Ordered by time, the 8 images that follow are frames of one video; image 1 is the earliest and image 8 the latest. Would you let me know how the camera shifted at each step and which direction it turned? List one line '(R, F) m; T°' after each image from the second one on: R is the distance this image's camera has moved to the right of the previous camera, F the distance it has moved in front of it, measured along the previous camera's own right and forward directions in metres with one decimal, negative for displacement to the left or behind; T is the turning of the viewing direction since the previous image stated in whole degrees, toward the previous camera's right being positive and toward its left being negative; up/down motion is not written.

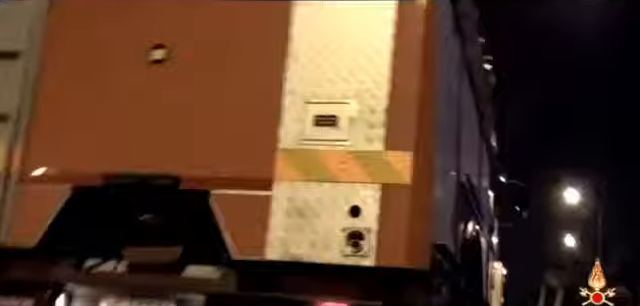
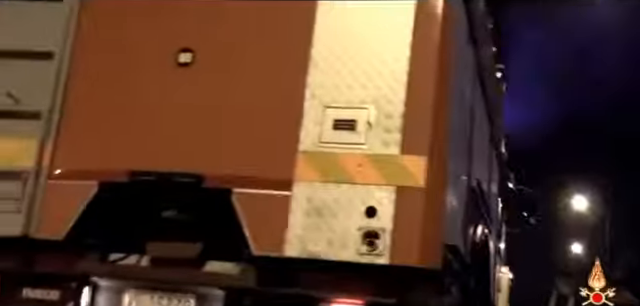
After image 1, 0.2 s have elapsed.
(+0.1, -0.1) m; -3°
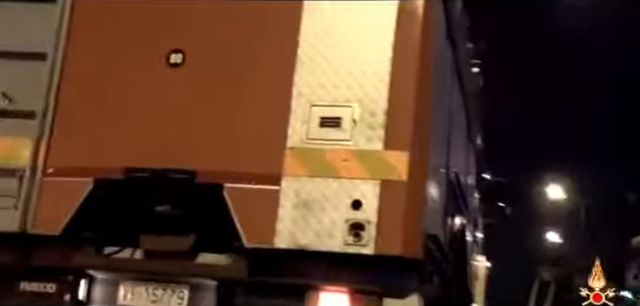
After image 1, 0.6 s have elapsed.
(0.0, -0.2) m; +1°
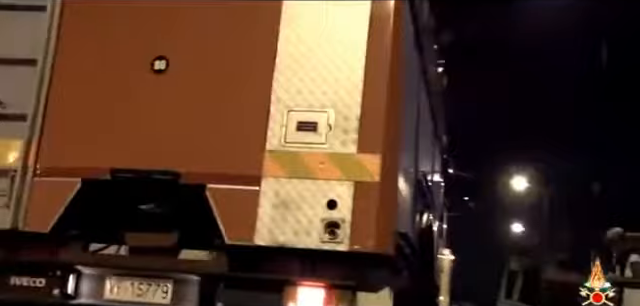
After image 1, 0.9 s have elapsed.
(-0.1, -0.3) m; +2°
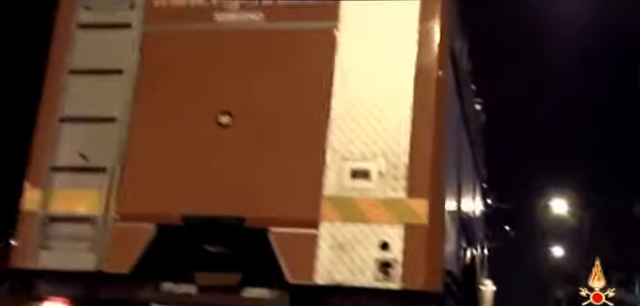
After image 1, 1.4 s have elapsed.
(-0.1, -0.4) m; -2°
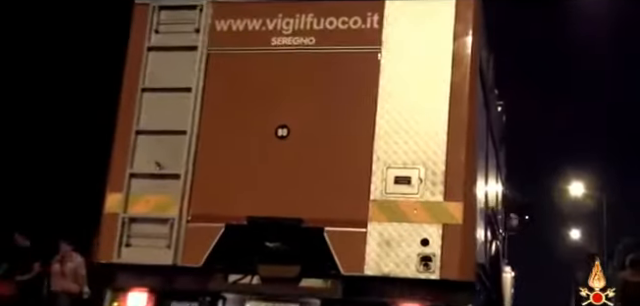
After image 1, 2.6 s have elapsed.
(-0.2, -0.8) m; -1°
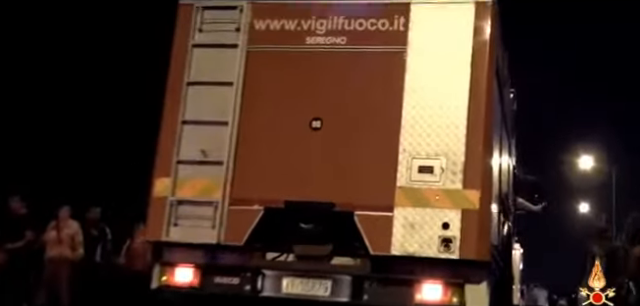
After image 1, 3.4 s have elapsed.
(-0.2, -0.6) m; -1°
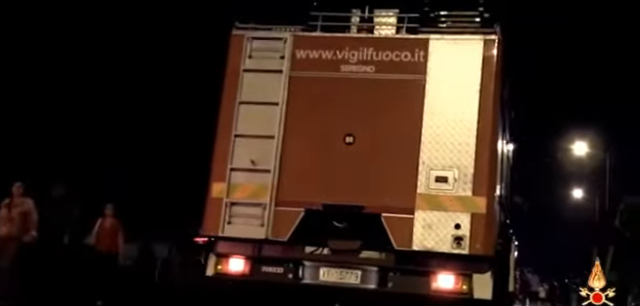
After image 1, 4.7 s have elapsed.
(-0.3, -1.3) m; 0°
